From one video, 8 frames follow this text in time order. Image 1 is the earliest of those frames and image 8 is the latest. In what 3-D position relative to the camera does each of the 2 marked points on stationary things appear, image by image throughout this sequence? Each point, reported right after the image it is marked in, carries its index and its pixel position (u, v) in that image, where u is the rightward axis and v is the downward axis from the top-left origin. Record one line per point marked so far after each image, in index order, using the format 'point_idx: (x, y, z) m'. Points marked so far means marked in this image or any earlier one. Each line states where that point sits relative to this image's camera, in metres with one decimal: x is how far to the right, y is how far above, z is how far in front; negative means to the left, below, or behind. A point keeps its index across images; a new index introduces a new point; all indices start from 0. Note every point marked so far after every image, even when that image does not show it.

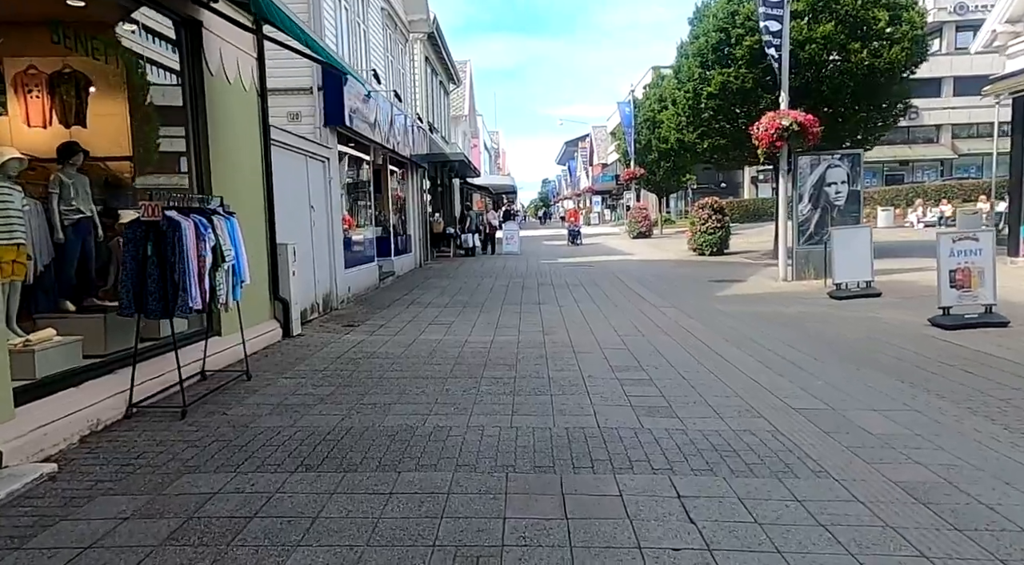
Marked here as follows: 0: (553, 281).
0: (+1.0, 0.0, +16.2) m
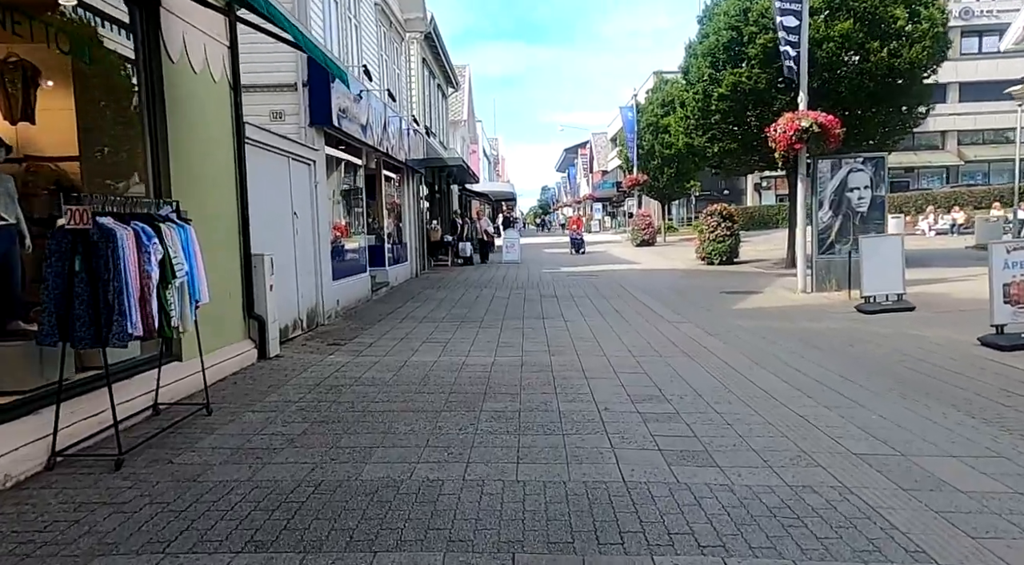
0: (+1.0, -0.2, +15.3) m
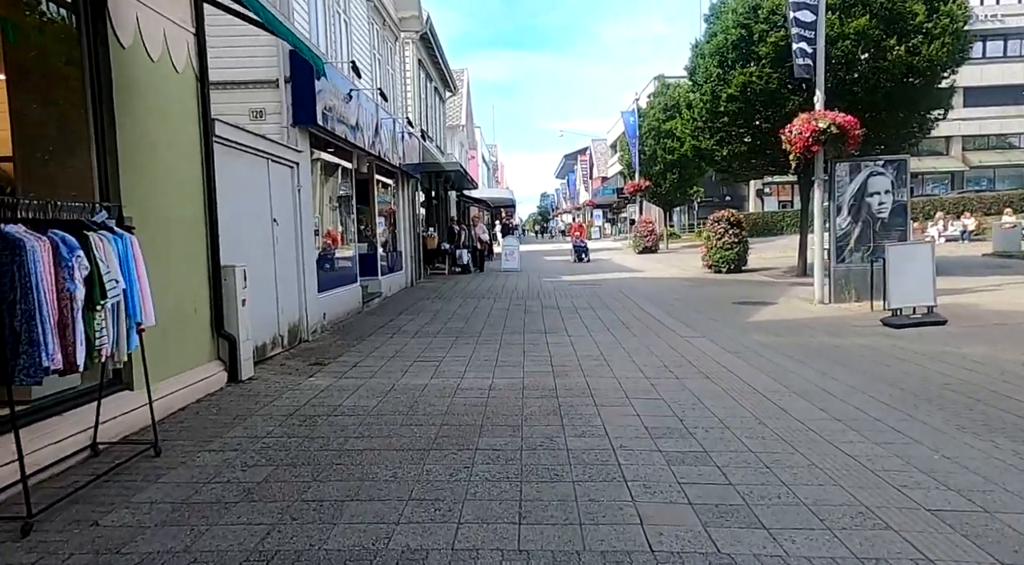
0: (+1.0, -0.4, +14.5) m
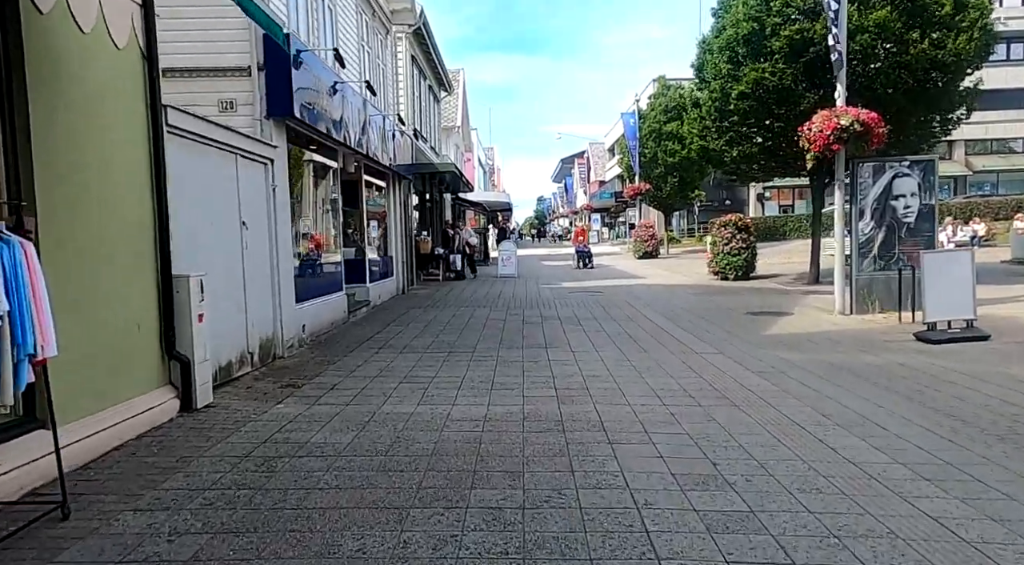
0: (+0.9, -0.6, +13.5) m
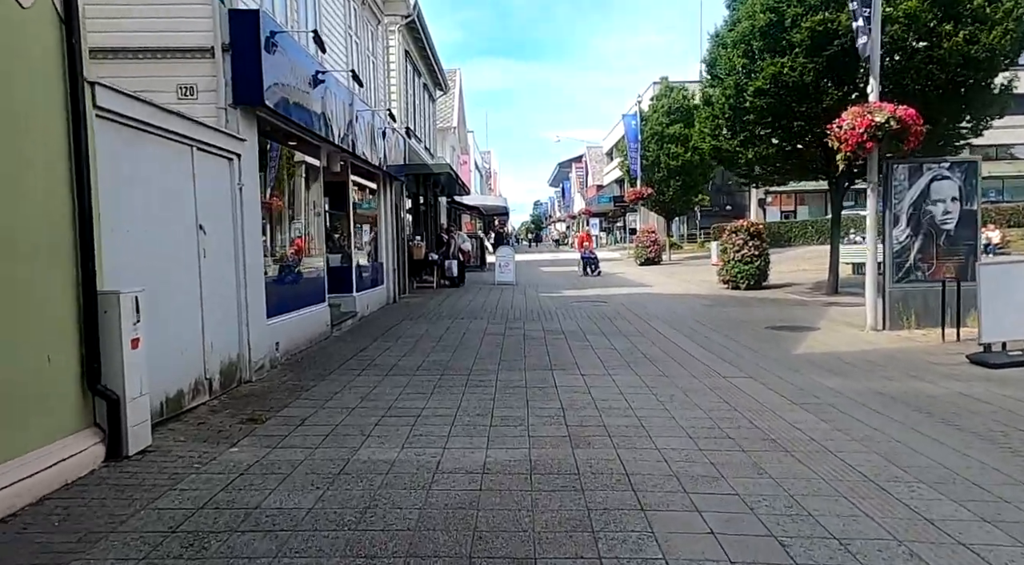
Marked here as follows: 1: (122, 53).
0: (+0.9, -0.8, +12.4) m
1: (-4.1, +2.4, +7.6) m
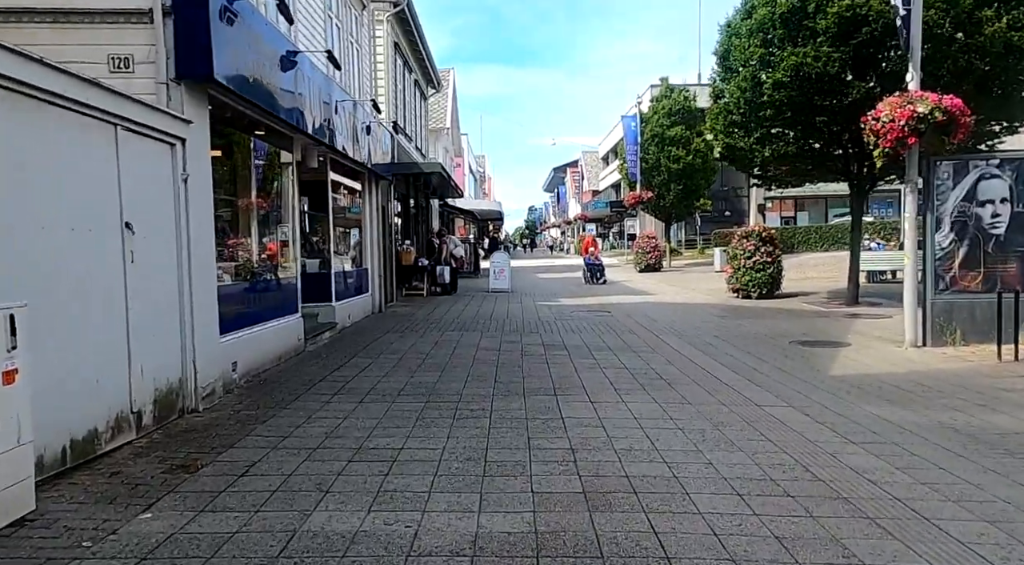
0: (+0.9, -0.9, +11.2) m
1: (-4.1, +2.3, +6.3) m
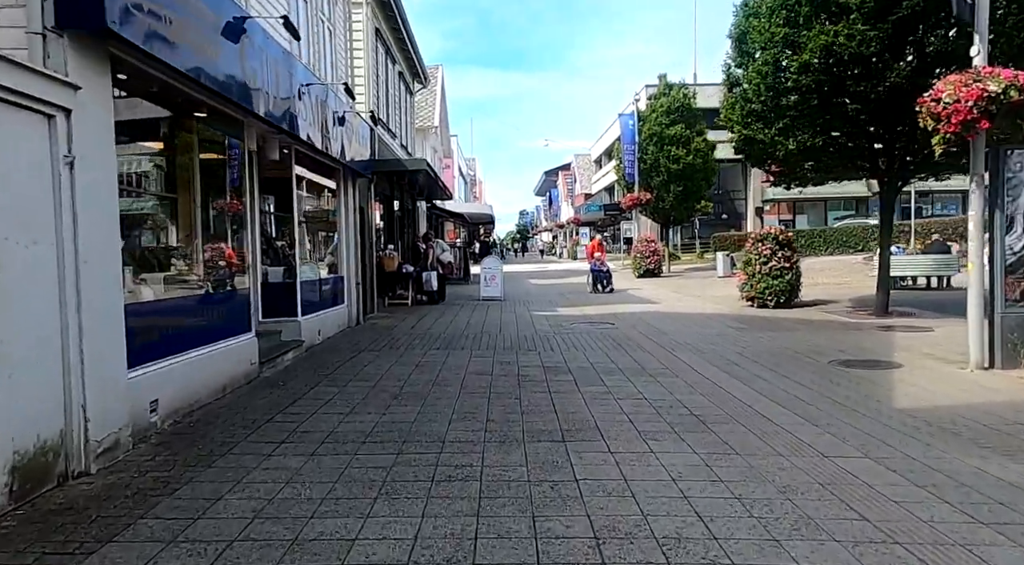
0: (+0.8, -1.1, +9.6) m
1: (-4.2, +2.2, +4.7) m
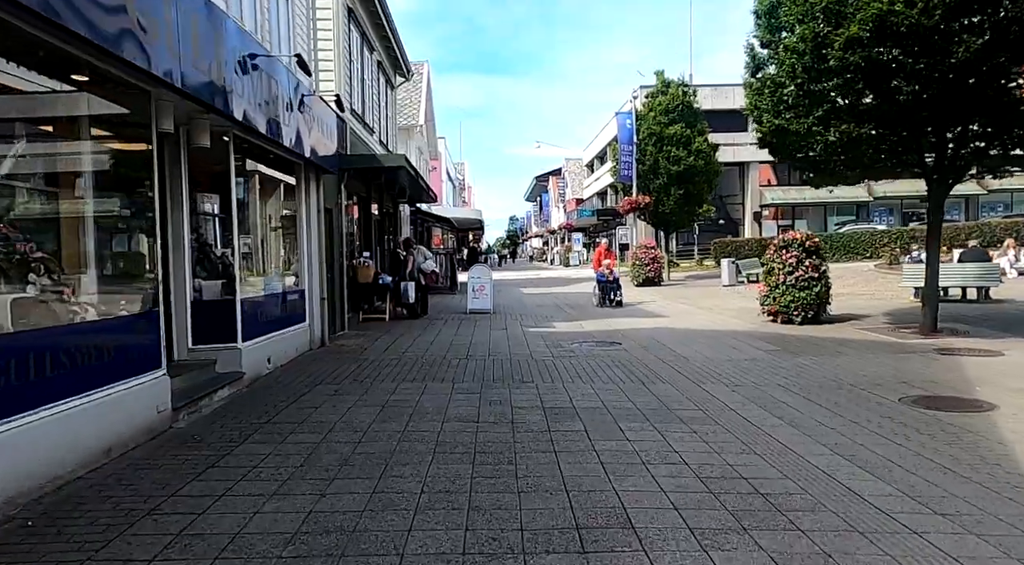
0: (+0.7, -1.2, +7.6) m
1: (-4.2, +2.0, +2.7) m
